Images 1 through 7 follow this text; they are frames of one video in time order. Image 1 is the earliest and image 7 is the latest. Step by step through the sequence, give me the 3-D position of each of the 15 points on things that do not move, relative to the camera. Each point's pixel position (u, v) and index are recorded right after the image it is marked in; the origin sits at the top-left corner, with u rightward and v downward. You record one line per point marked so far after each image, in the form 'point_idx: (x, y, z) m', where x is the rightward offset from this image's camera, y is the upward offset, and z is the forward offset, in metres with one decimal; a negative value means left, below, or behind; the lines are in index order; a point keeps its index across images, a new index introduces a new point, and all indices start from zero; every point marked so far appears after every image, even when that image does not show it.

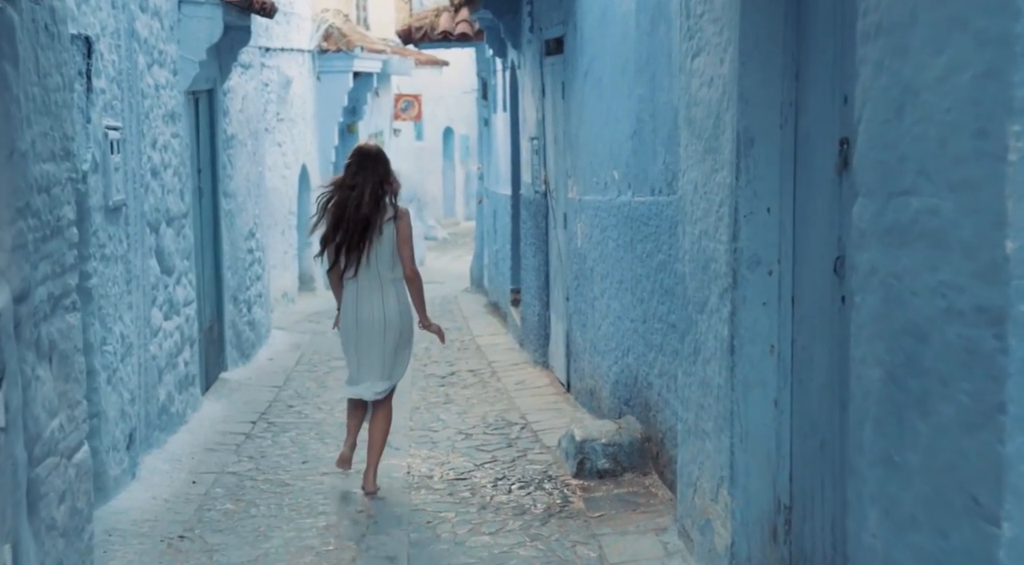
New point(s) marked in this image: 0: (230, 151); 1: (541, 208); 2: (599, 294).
0: (-2.3, +1.1, +11.4) m
1: (+0.2, +0.6, +10.6) m
2: (+0.5, -0.1, +7.9) m
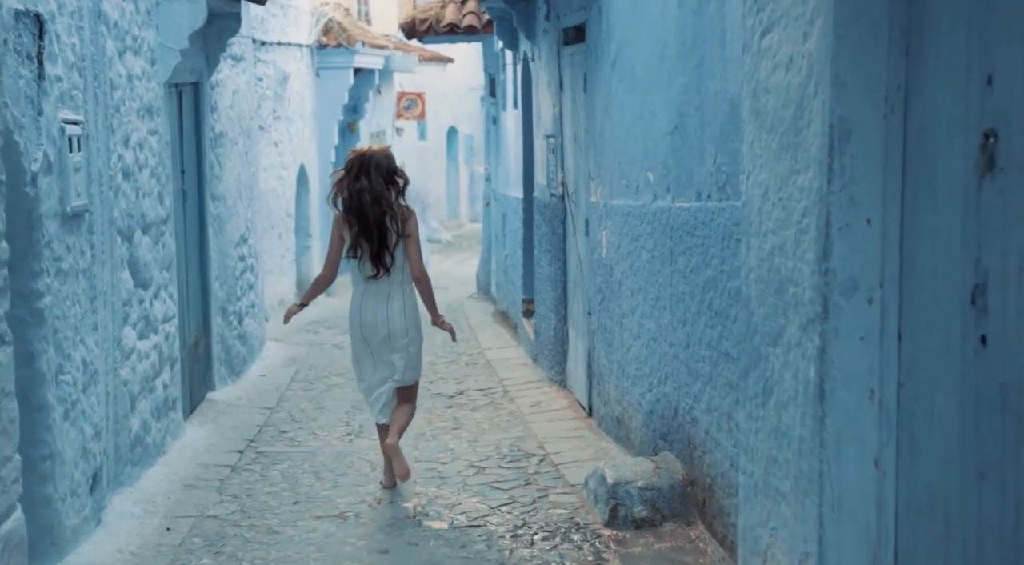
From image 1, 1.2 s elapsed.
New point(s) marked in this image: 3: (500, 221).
0: (-2.2, +1.0, +10.5) m
1: (+0.3, +0.5, +9.7) m
2: (+0.6, -0.1, +7.0) m
3: (-0.1, +0.7, +14.9) m
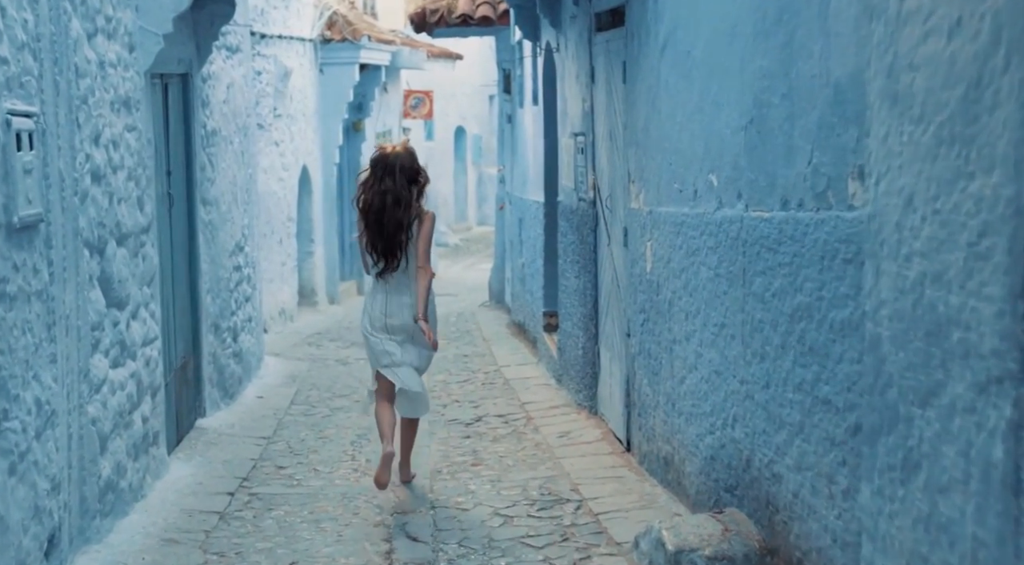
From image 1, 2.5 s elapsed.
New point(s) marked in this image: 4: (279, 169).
0: (-2.0, +0.9, +9.5) m
1: (+0.5, +0.4, +8.7) m
2: (+0.7, -0.2, +6.0) m
3: (0.0, +0.6, +13.9) m
4: (-2.5, +1.2, +15.2) m
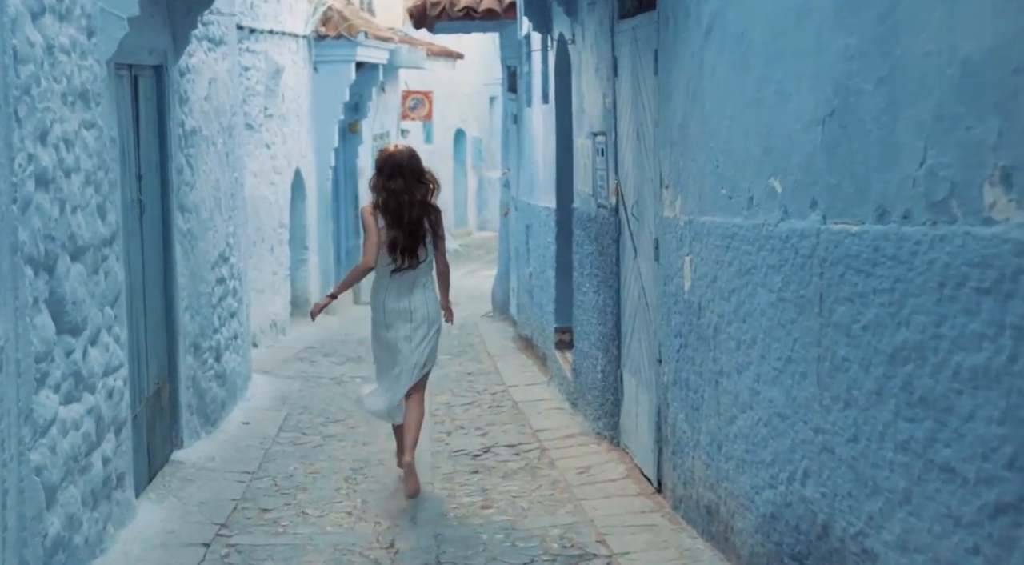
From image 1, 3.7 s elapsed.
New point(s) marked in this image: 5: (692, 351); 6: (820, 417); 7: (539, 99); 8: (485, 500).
0: (-2.0, +0.8, +8.6) m
1: (+0.5, +0.3, +7.9) m
2: (+0.8, -0.3, +5.1) m
3: (+0.1, +0.5, +13.0) m
4: (-2.5, +1.1, +14.3) m
5: (+0.7, -0.3, +5.8) m
6: (+0.9, -0.4, +4.1) m
7: (+0.2, +1.5, +11.6) m
8: (-0.1, -1.1, +6.8) m
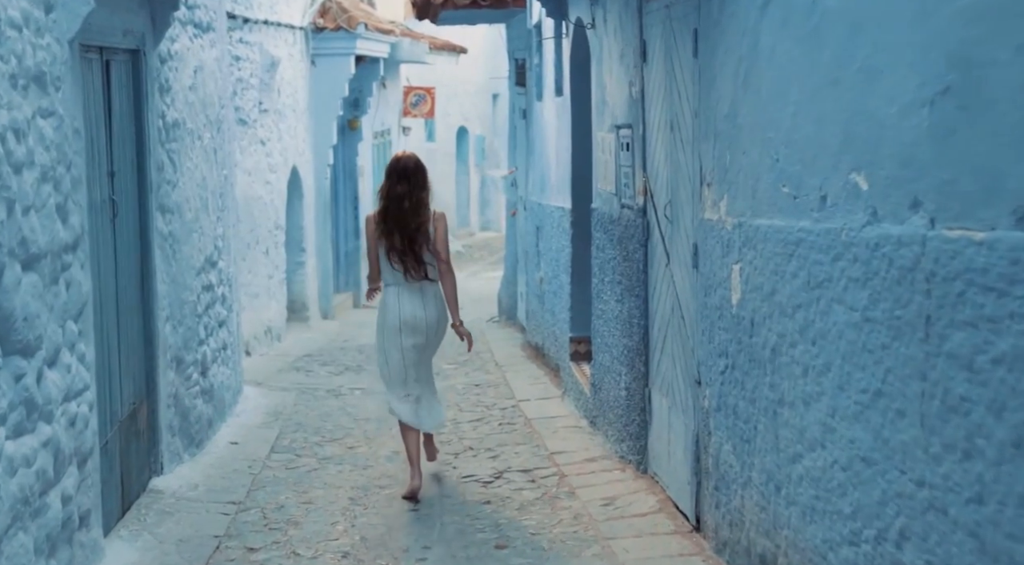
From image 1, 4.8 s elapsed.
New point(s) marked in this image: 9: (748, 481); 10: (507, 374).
0: (-1.9, +0.8, +7.8) m
1: (+0.6, +0.3, +7.1) m
2: (+0.9, -0.4, +4.3) m
3: (+0.2, +0.4, +12.2) m
4: (-2.4, +1.1, +13.6) m
5: (+0.8, -0.3, +5.0) m
6: (+1.0, -0.4, +3.3) m
7: (+0.3, +1.5, +10.9) m
8: (-0.1, -1.1, +6.1) m
9: (+0.8, -0.7, +5.0) m
10: (0.0, -0.7, +11.2) m
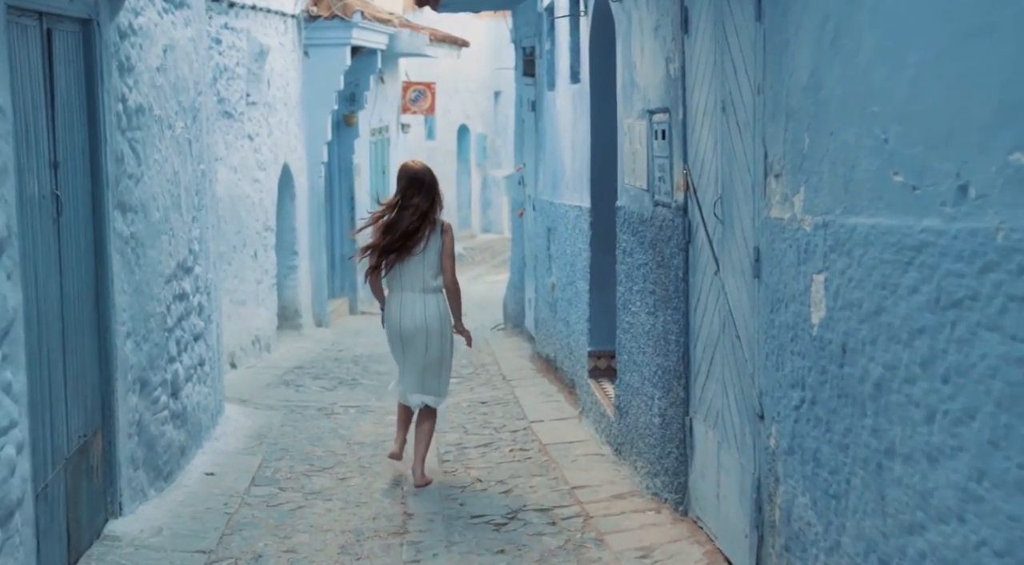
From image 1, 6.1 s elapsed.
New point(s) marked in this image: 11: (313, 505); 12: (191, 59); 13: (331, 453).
0: (-1.8, +0.7, +6.8) m
1: (+0.7, +0.2, +6.1) m
2: (+1.0, -0.4, +3.3) m
3: (+0.3, +0.4, +11.2) m
4: (-2.3, +1.0, +12.5) m
5: (+0.9, -0.4, +4.0) m
6: (+1.1, -0.5, +2.3) m
7: (+0.4, +1.5, +9.8) m
8: (0.0, -1.2, +5.0) m
9: (+0.9, -0.7, +3.9) m
10: (0.0, -0.8, +10.2) m
11: (-1.0, -1.1, +6.8) m
12: (-1.9, +1.3, +8.2) m
13: (-1.1, -1.0, +8.2) m
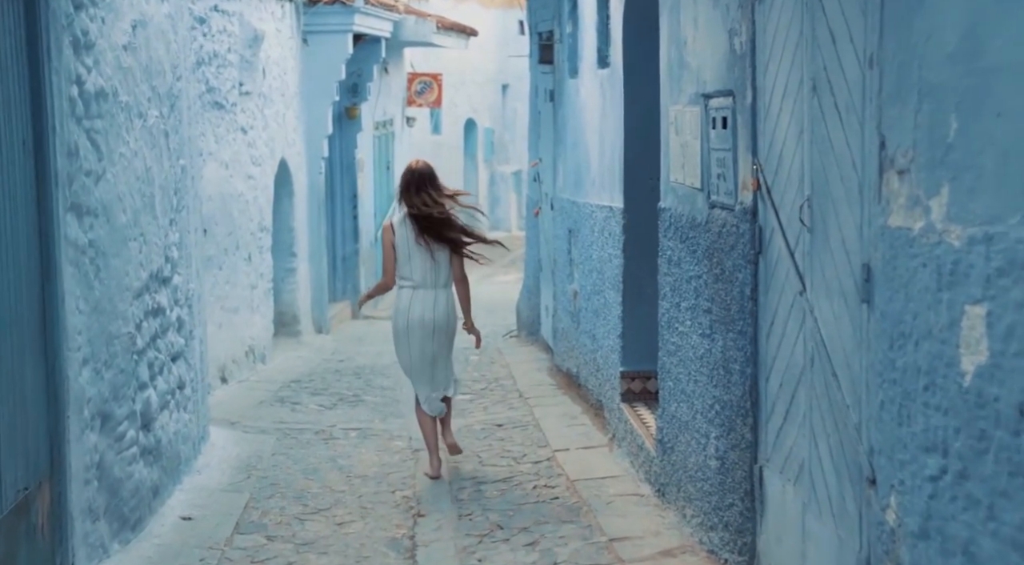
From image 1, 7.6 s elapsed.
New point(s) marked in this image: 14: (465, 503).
0: (-1.7, +0.7, +5.7) m
1: (+0.8, +0.2, +5.0) m
2: (+1.1, -0.5, +2.3) m
3: (+0.4, +0.3, +10.2) m
4: (-2.2, +1.0, +11.5) m
5: (+1.0, -0.4, +3.0) m
6: (+1.2, -0.6, +1.2) m
7: (+0.5, +1.4, +8.8) m
8: (+0.1, -1.2, +4.0) m
9: (+1.0, -0.8, +2.9) m
10: (+0.2, -0.8, +9.2) m
11: (-0.9, -1.2, +5.8) m
12: (-1.8, +1.3, +7.2) m
13: (-0.9, -1.1, +7.2) m
14: (-0.2, -1.1, +6.7) m
